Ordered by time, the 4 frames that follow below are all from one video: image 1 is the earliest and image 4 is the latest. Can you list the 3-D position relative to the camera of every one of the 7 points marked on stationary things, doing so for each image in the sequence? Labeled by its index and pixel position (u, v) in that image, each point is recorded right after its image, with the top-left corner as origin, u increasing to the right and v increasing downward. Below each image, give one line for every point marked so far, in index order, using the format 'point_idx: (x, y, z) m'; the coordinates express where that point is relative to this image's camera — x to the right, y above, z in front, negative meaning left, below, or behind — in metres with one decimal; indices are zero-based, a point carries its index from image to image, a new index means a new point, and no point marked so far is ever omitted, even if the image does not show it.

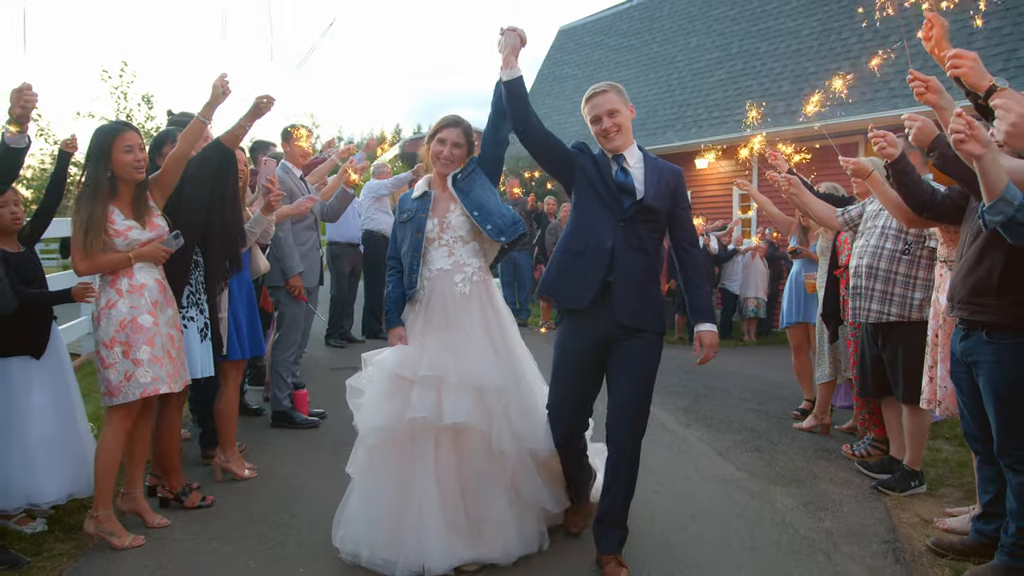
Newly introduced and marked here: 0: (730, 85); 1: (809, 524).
0: (+4.8, +4.4, +14.7) m
1: (+1.6, -1.3, +3.7) m
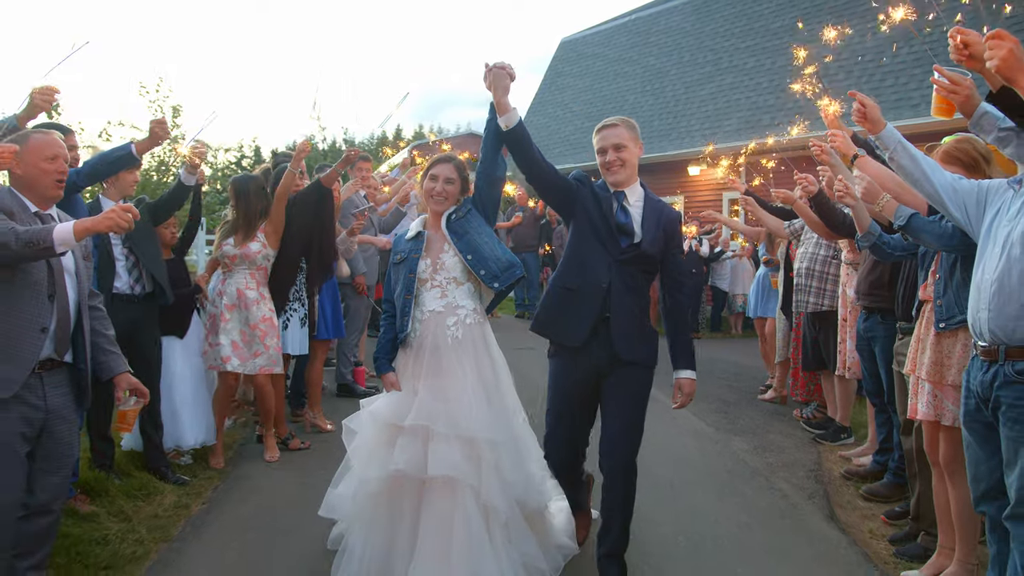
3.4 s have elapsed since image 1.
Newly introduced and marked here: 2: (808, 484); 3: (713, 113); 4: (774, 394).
0: (+4.9, +4.4, +15.9) m
1: (+1.8, -1.3, +5.0) m
2: (+2.0, -1.3, +4.5) m
3: (+4.7, +4.1, +15.8) m
4: (+2.5, -1.0, +6.6) m
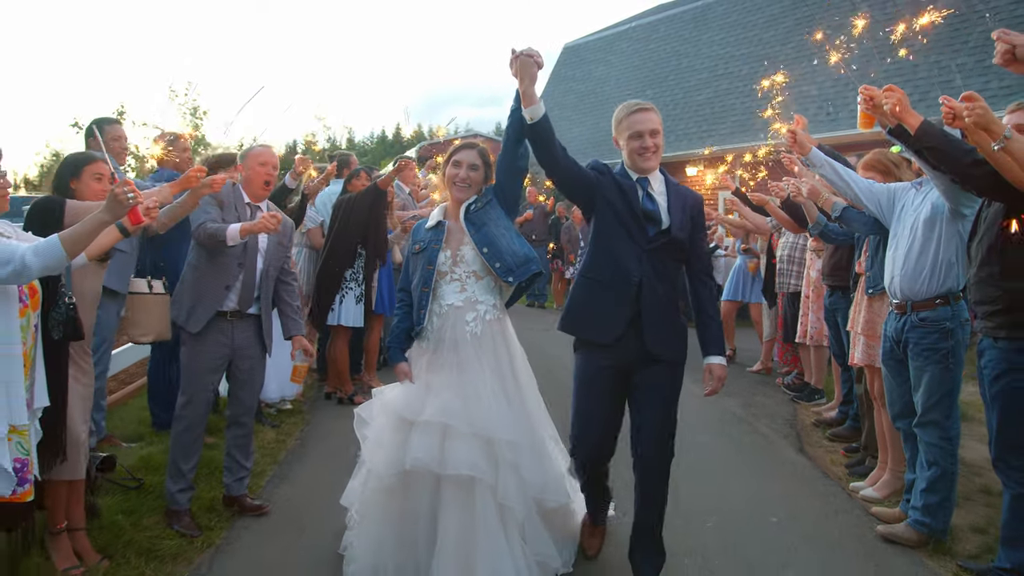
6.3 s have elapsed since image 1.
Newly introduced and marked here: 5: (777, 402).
0: (+5.1, +4.6, +16.9) m
1: (+2.0, -1.1, +6.0) m
2: (+2.2, -1.2, +5.6) m
3: (+4.9, +4.2, +16.9) m
4: (+2.8, -0.9, +7.6) m
5: (+2.5, -1.1, +6.4) m
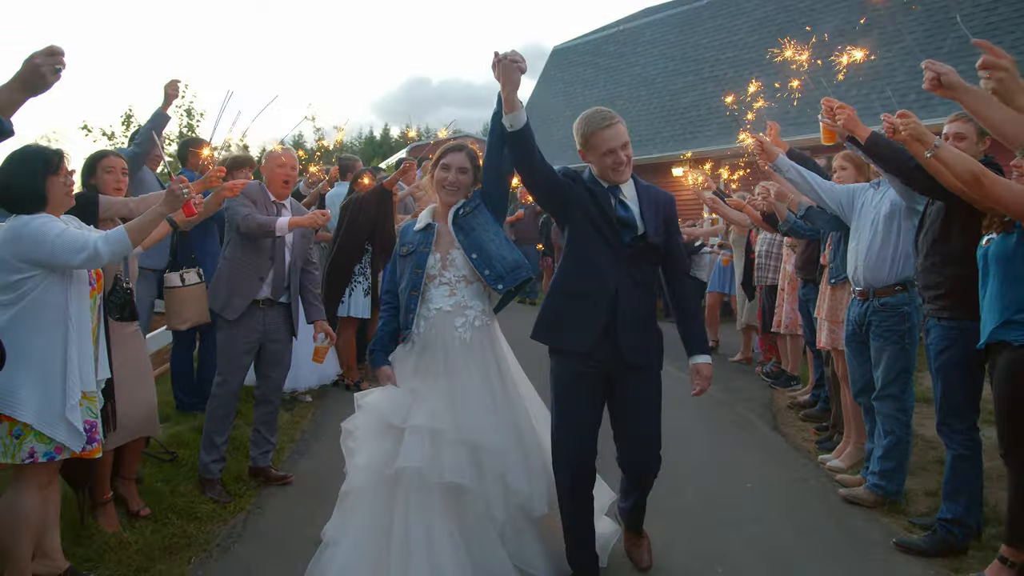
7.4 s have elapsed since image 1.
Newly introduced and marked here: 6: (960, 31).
0: (+4.9, +4.6, +17.4) m
1: (+2.0, -1.0, +6.4) m
2: (+2.2, -1.1, +6.0) m
3: (+4.7, +4.3, +17.4) m
4: (+2.7, -0.8, +8.0) m
5: (+2.4, -1.0, +6.8) m
6: (+8.2, +4.7, +12.4) m
